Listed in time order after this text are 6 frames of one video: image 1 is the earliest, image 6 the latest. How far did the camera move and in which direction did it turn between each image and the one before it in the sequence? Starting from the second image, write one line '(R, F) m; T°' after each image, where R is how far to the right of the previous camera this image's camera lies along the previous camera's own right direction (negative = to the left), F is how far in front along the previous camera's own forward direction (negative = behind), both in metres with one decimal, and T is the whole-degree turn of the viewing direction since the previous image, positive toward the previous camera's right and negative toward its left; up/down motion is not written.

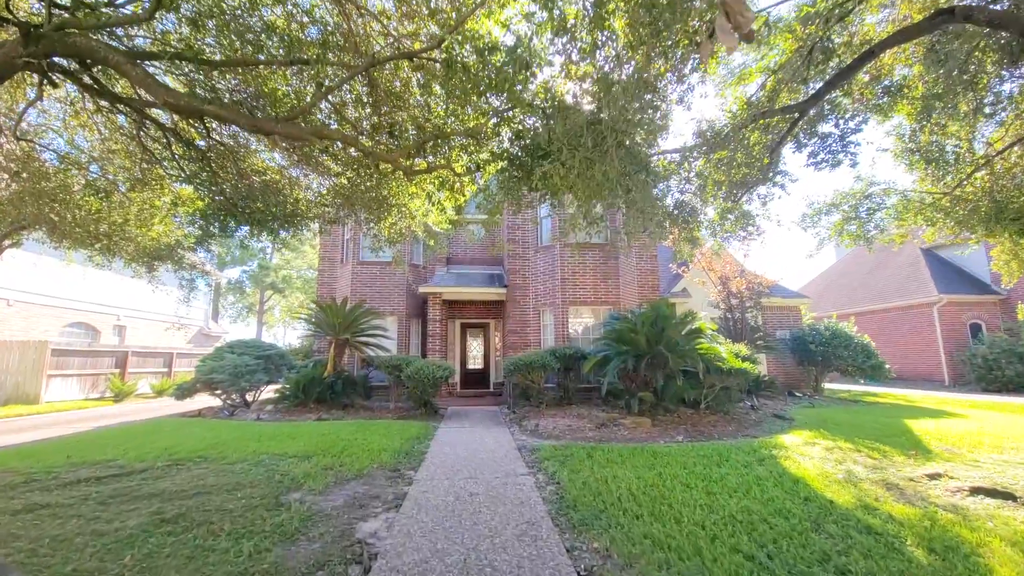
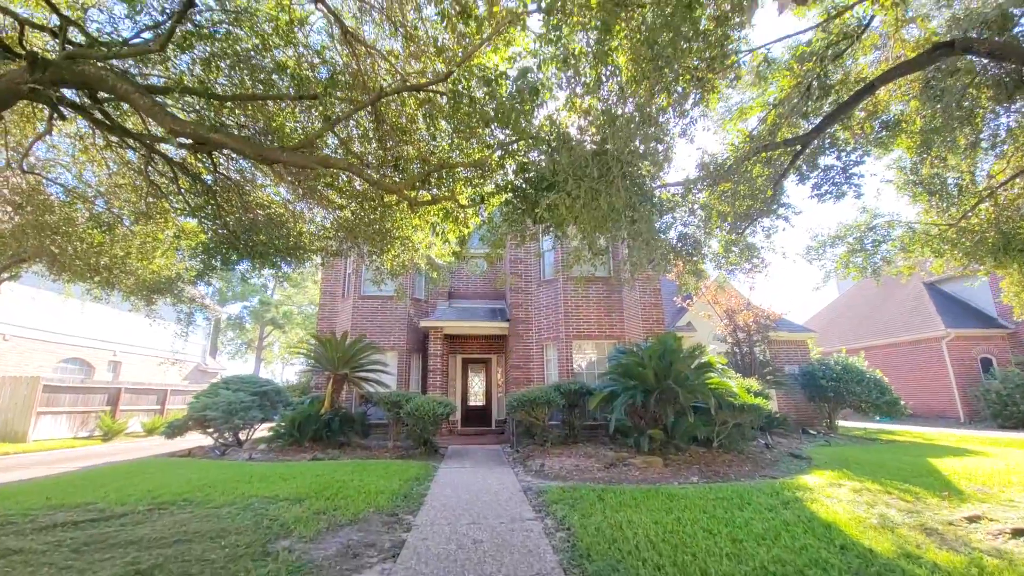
(-0.1, +0.1) m; 0°
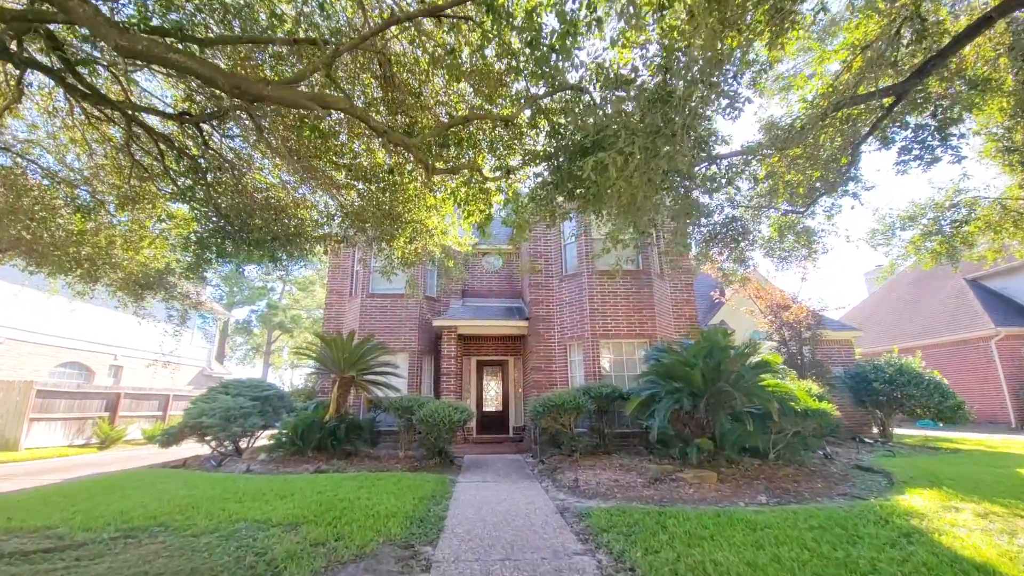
(-0.3, +0.9) m; -1°
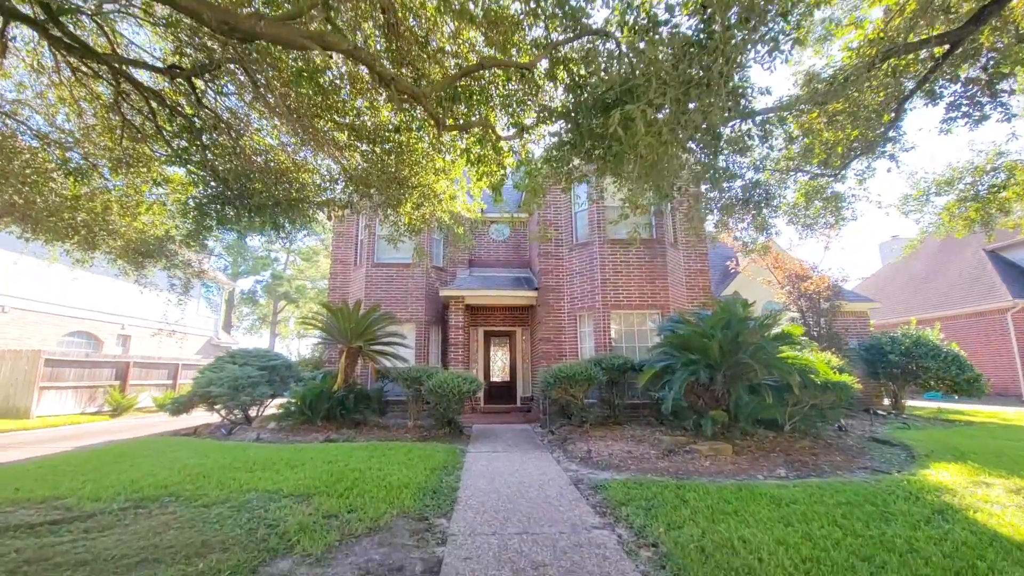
(-0.1, +0.2) m; -1°
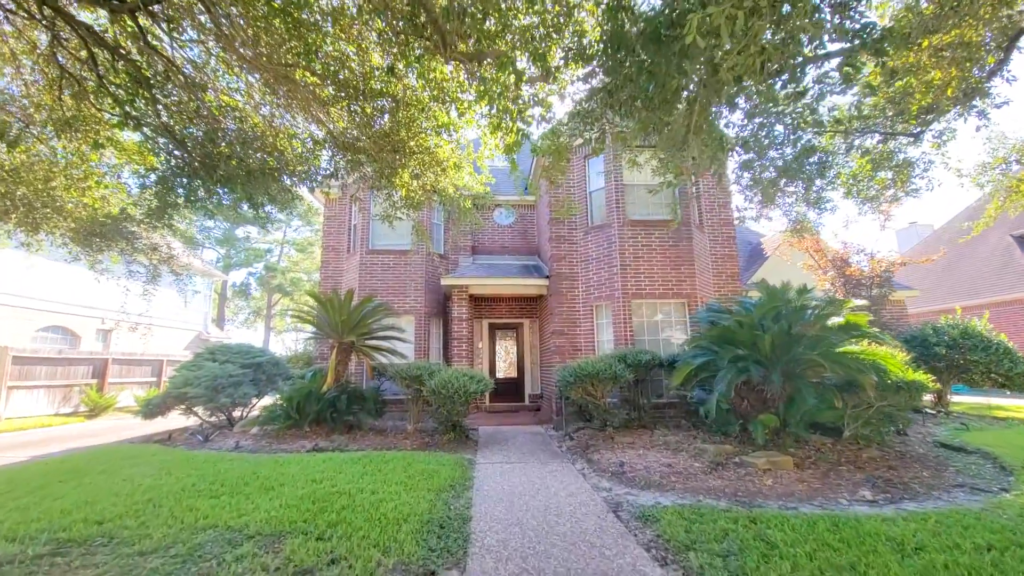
(-0.2, +1.0) m; 0°
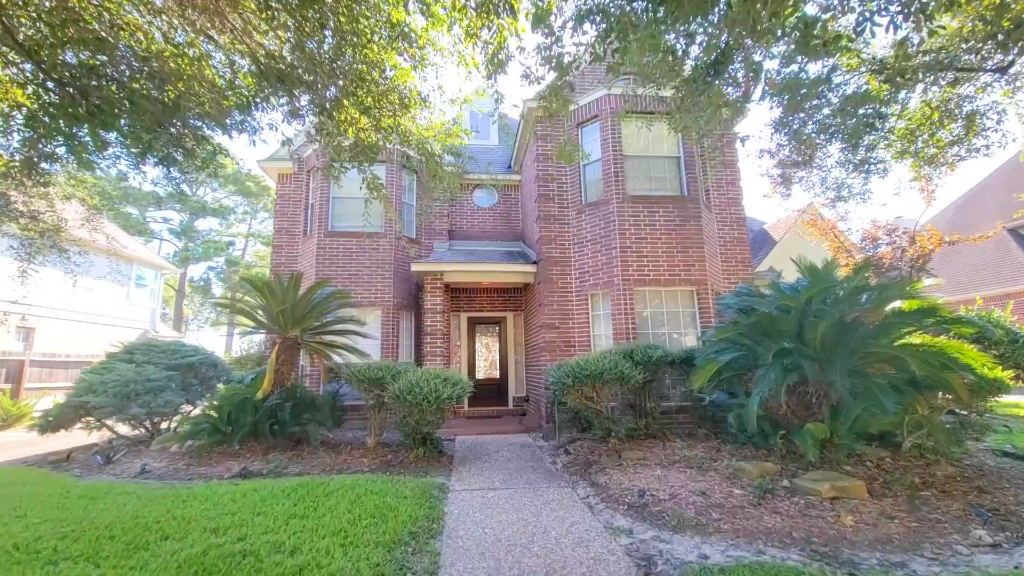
(0.0, +1.3) m; +3°
